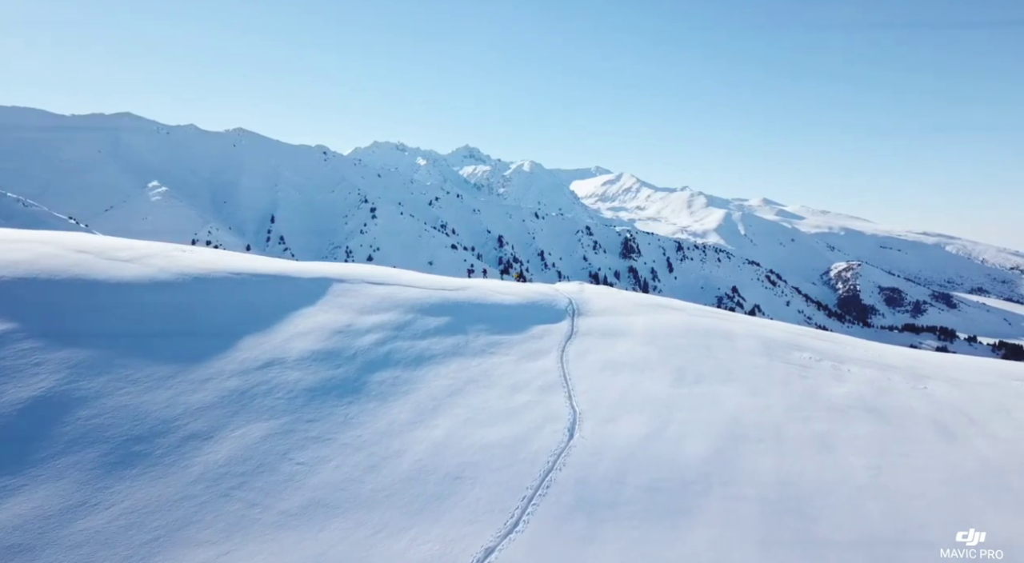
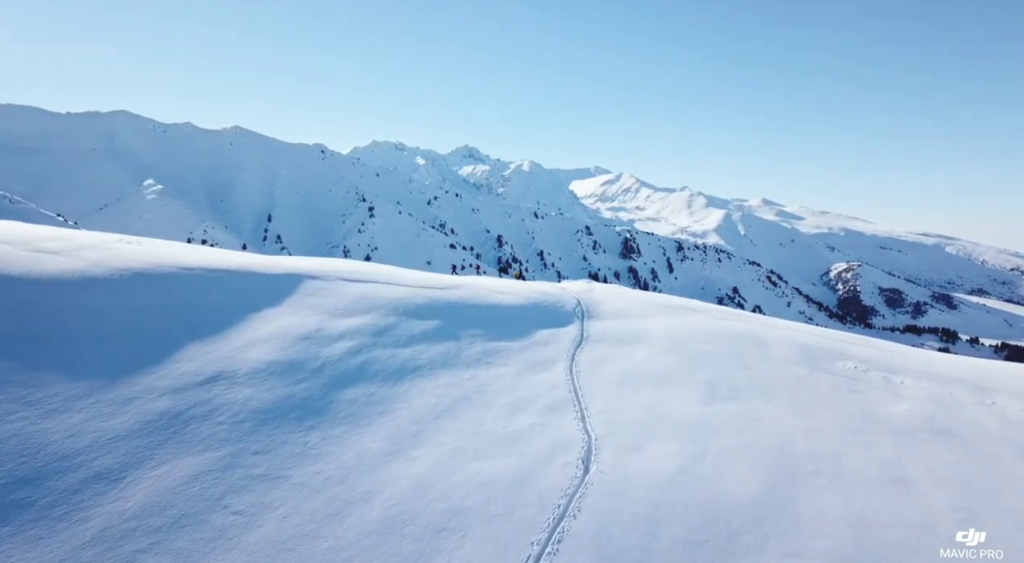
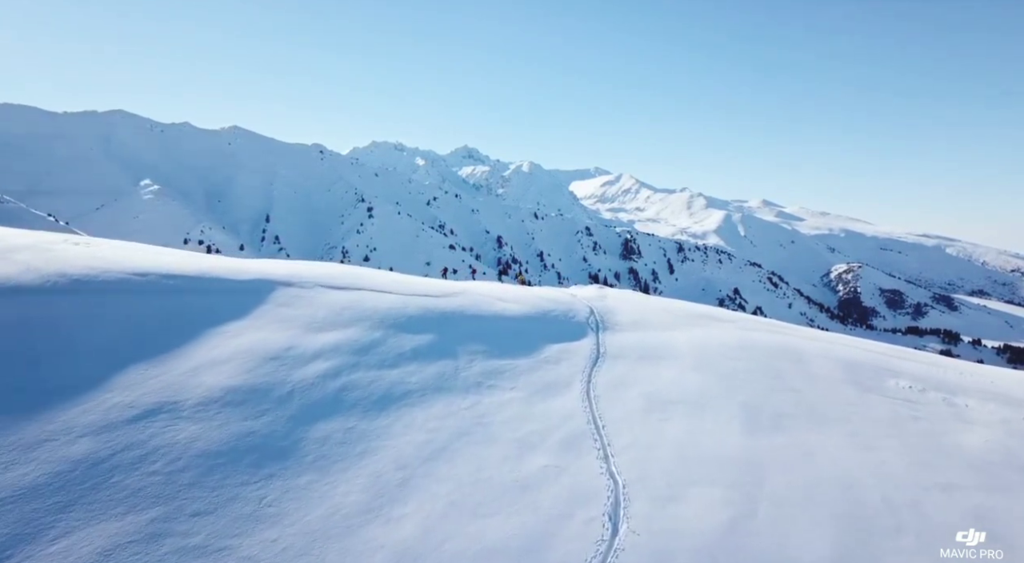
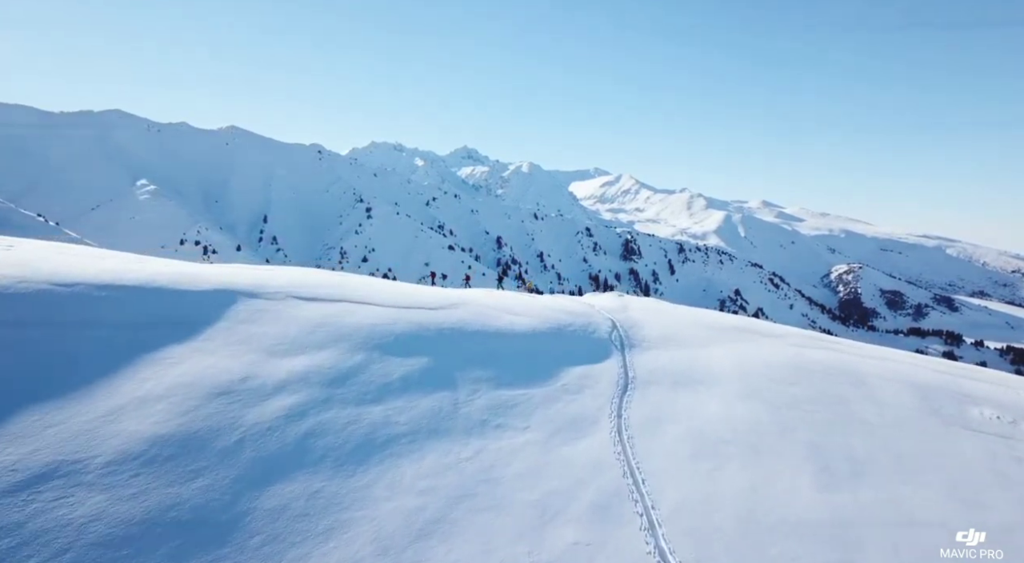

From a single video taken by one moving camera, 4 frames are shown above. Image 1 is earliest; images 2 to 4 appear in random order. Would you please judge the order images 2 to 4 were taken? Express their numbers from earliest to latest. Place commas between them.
2, 3, 4
